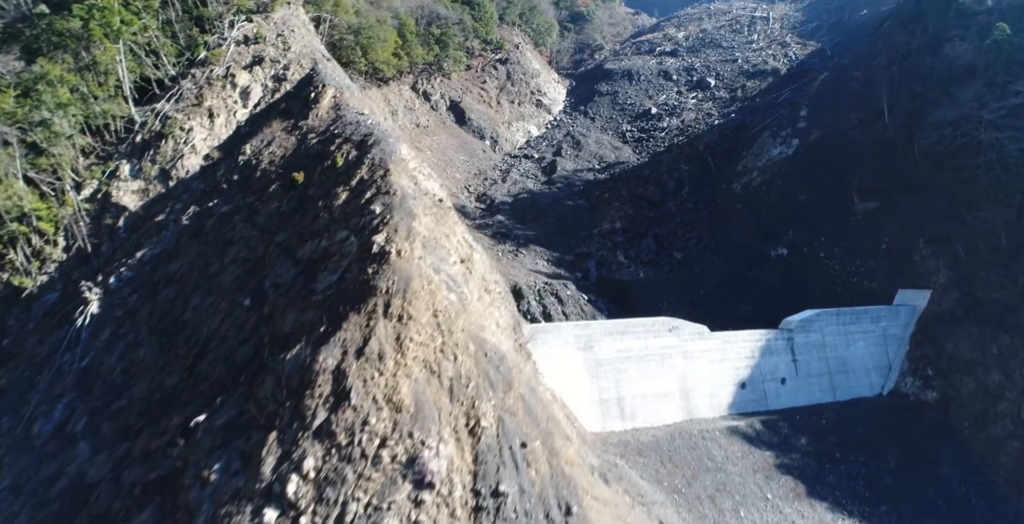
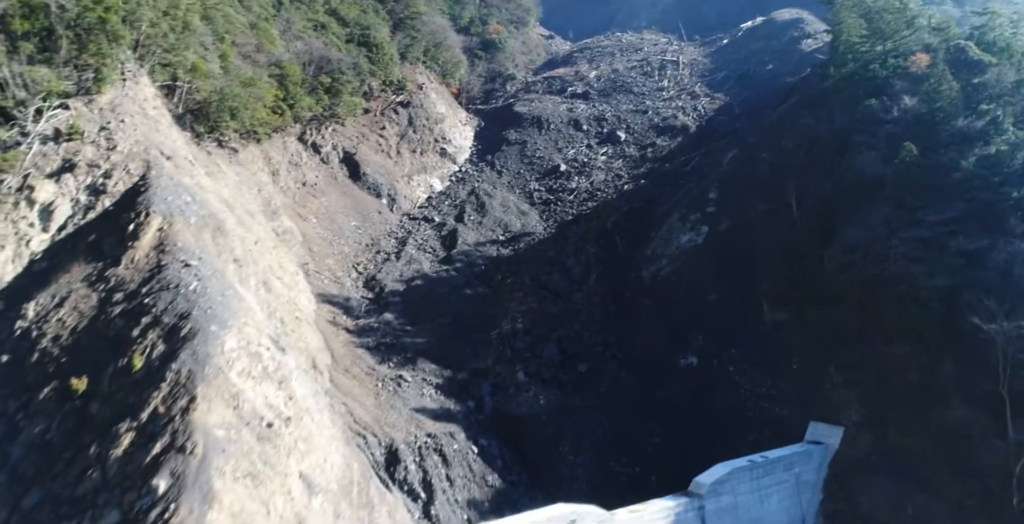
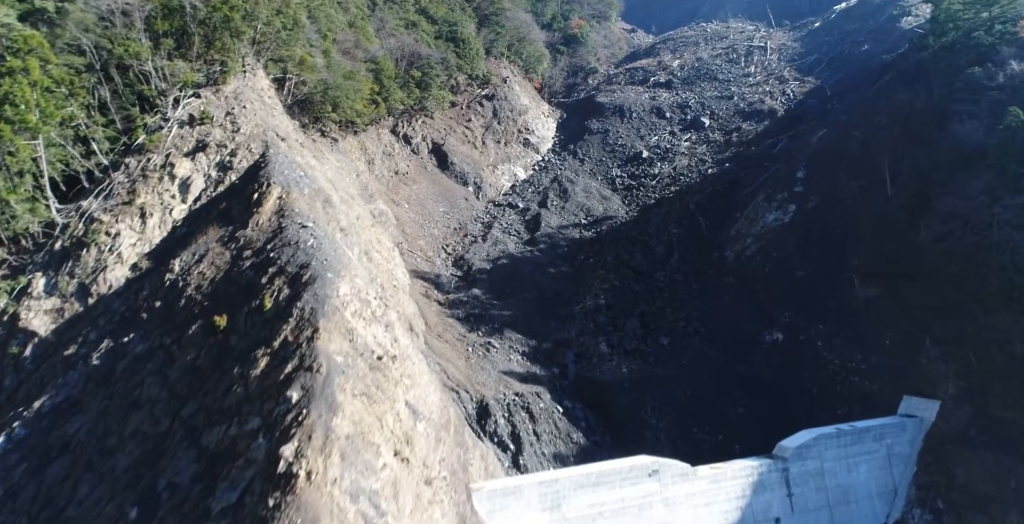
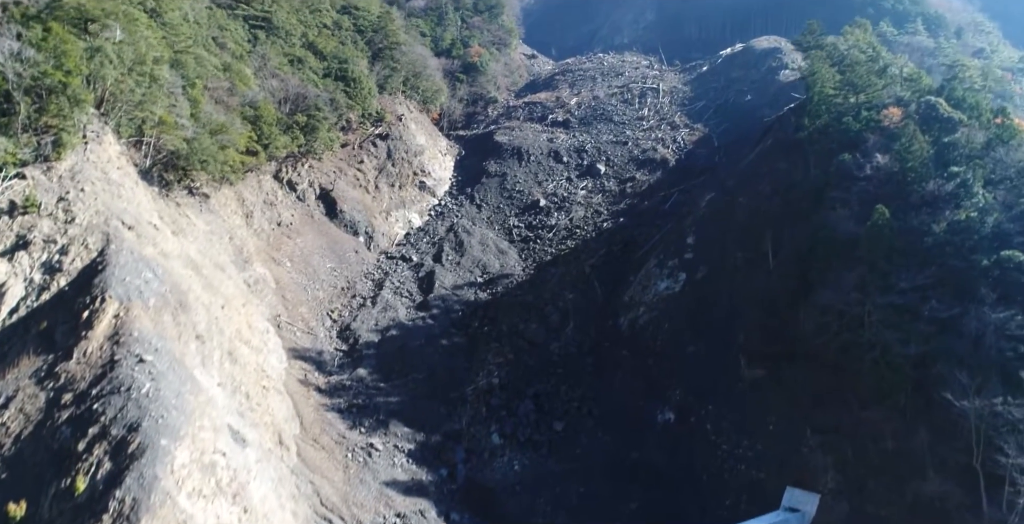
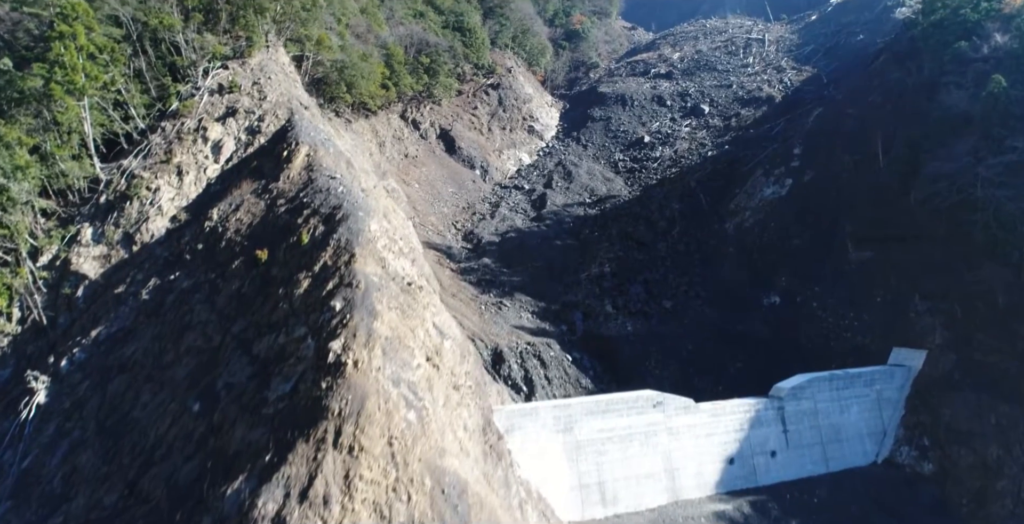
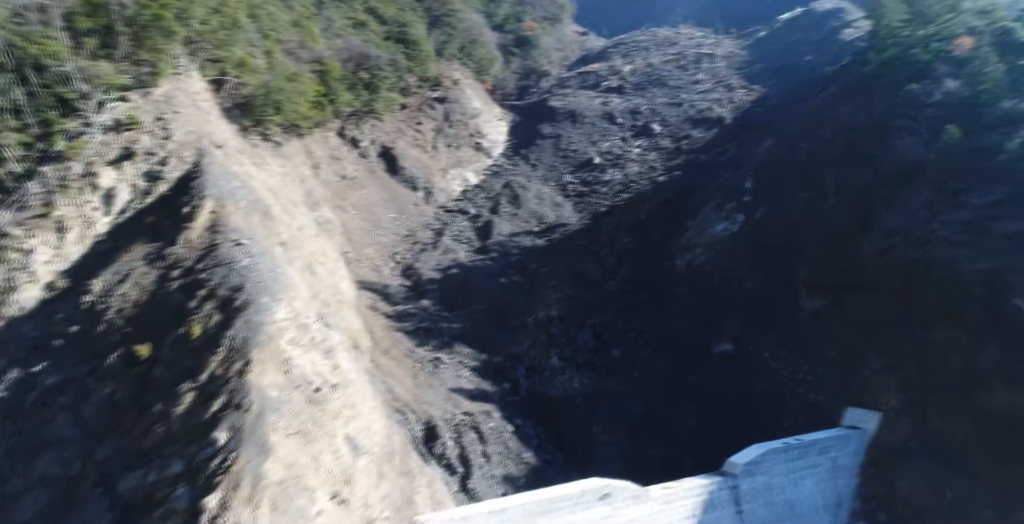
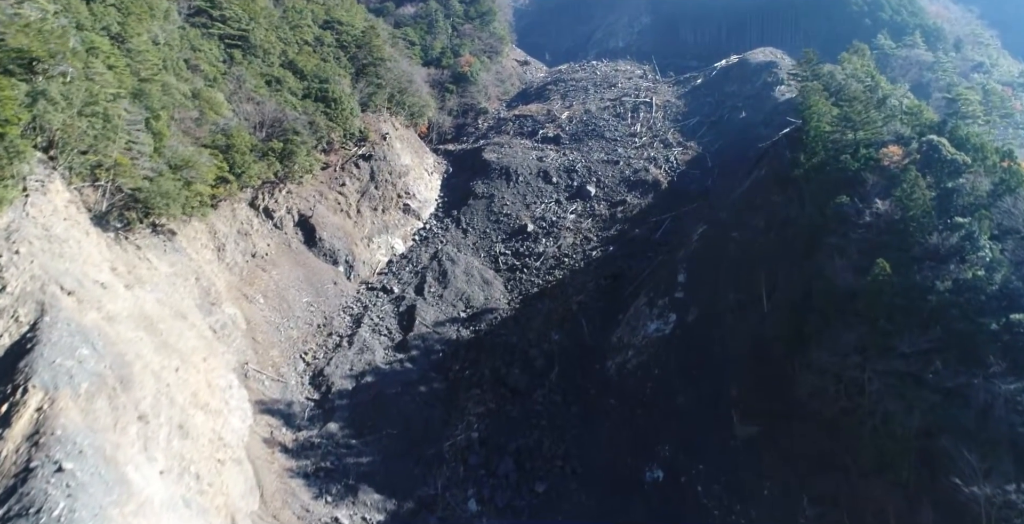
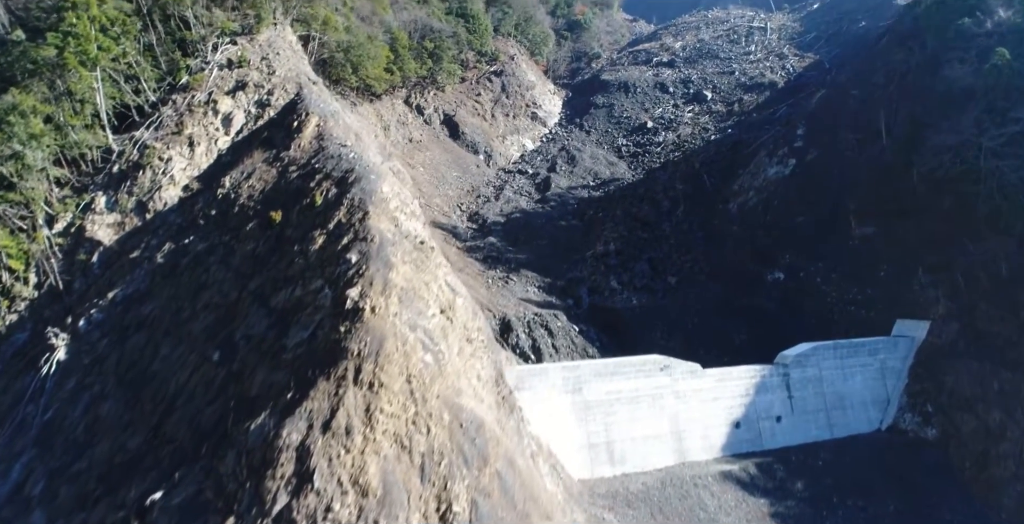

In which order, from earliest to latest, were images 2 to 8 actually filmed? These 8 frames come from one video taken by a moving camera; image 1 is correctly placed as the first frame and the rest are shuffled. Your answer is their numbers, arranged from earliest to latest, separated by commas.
8, 5, 3, 6, 2, 4, 7
